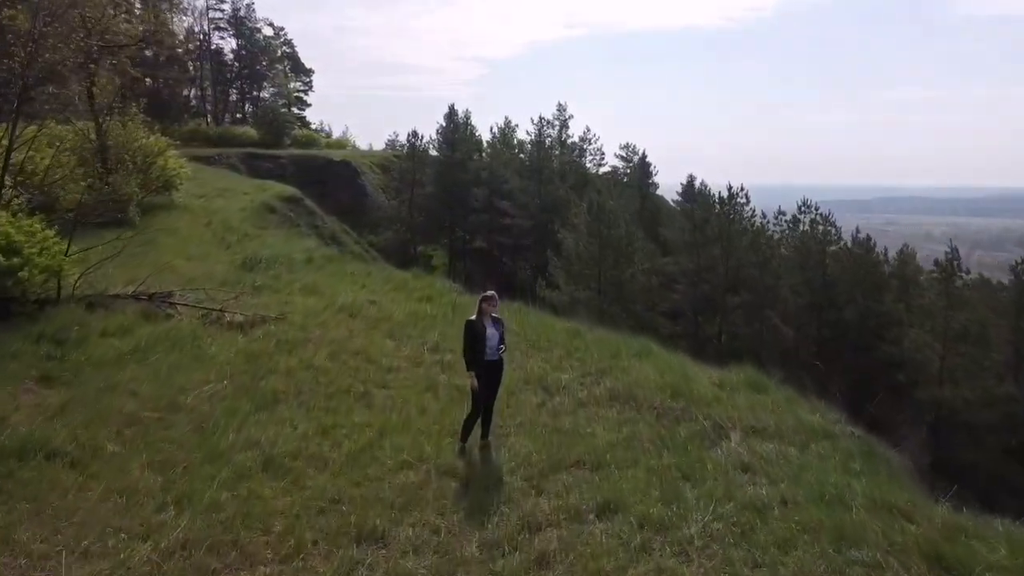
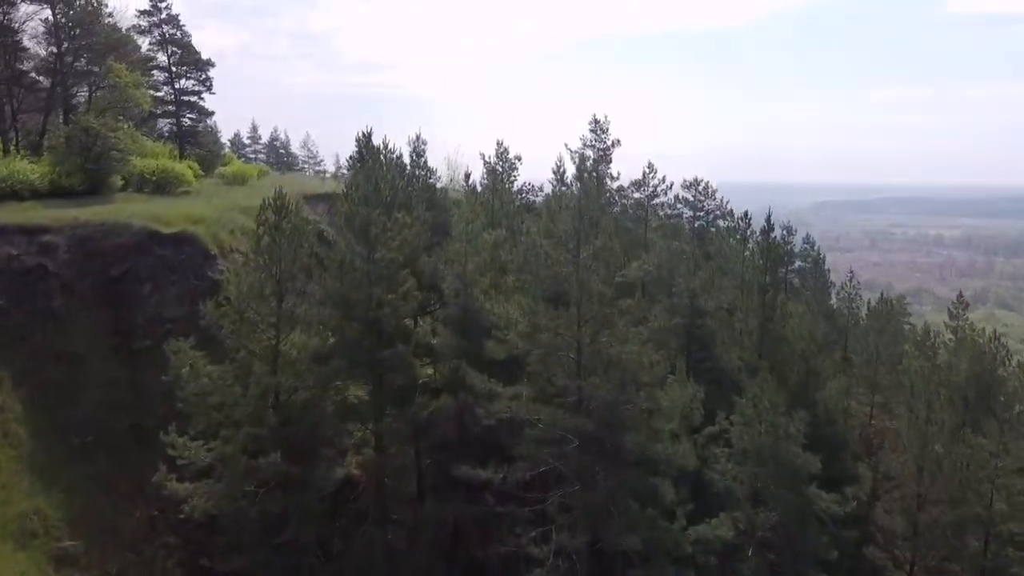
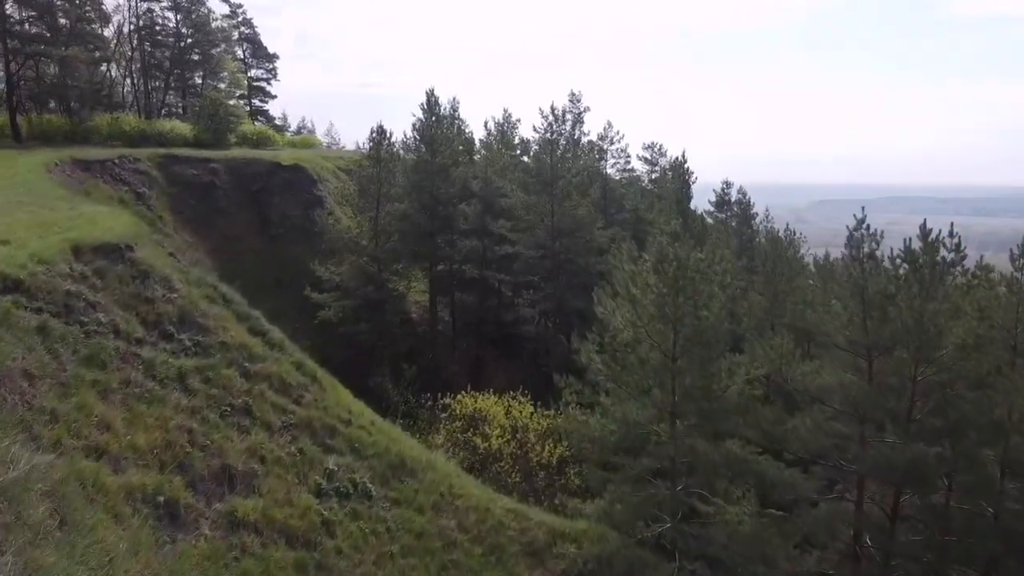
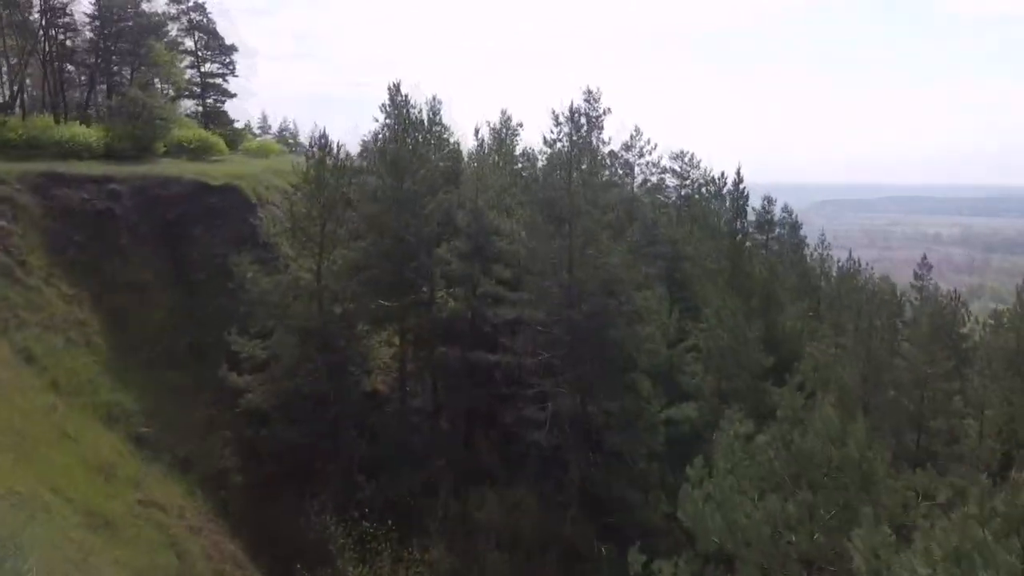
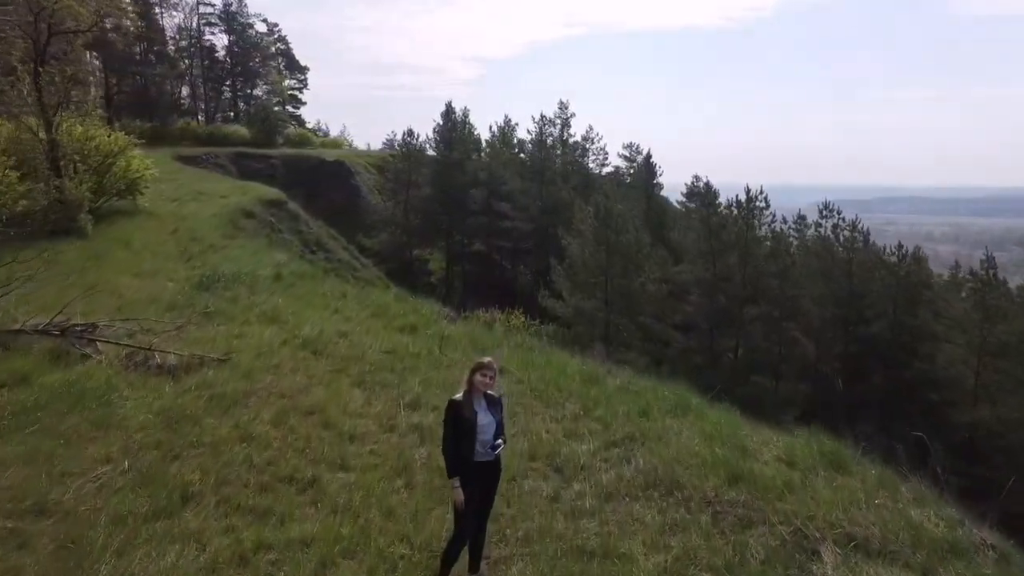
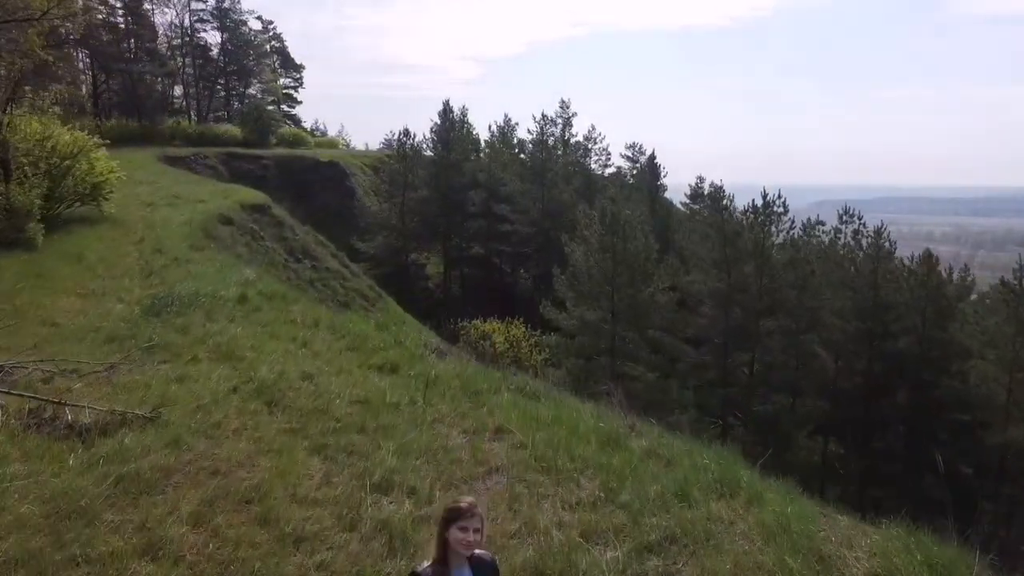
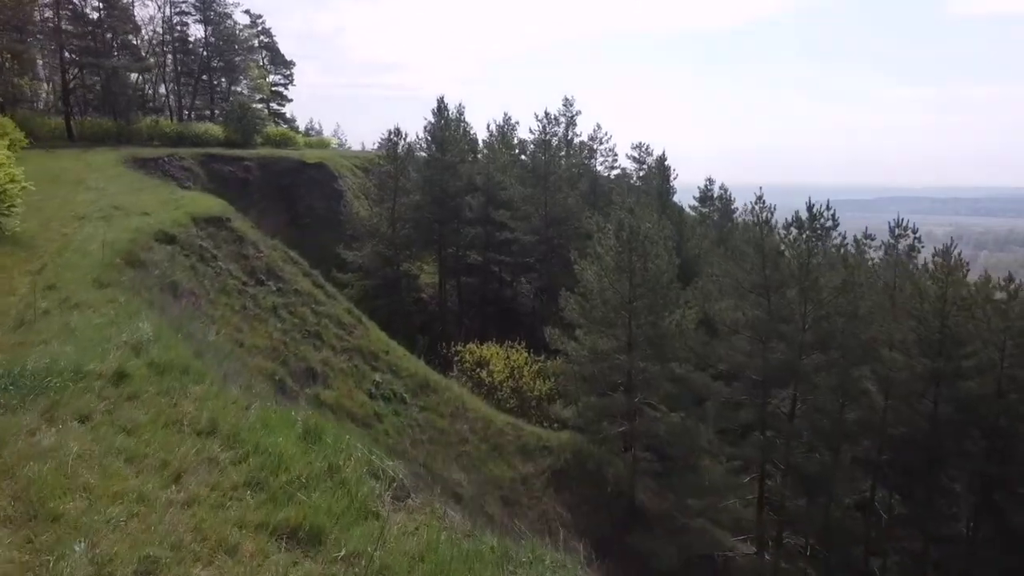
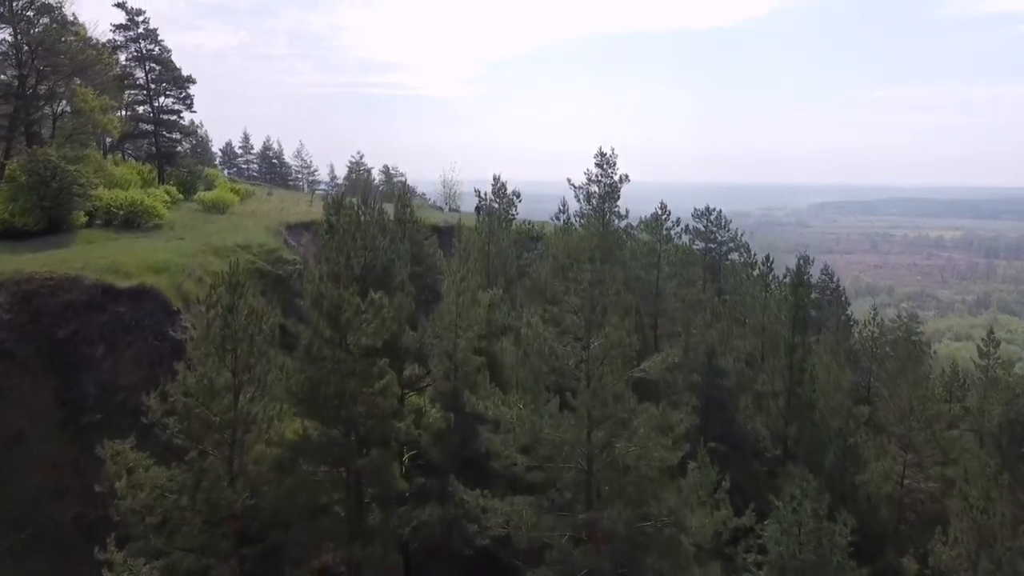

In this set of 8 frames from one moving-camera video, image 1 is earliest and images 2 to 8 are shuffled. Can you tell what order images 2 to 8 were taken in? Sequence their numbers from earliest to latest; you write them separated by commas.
5, 6, 7, 3, 4, 2, 8
